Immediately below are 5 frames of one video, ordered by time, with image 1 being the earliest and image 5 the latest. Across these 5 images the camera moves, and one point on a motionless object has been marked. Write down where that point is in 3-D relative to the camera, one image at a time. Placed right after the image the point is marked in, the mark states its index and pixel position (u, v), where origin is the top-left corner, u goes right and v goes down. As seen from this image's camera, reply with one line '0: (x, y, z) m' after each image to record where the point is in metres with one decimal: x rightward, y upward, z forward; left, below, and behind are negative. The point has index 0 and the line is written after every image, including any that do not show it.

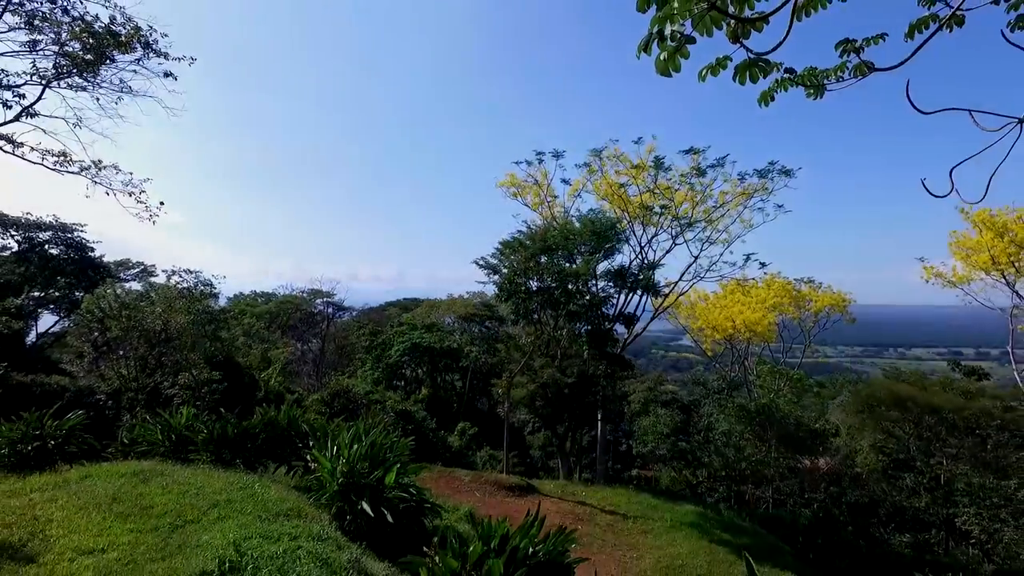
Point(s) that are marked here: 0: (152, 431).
0: (-5.3, -2.1, +8.4) m
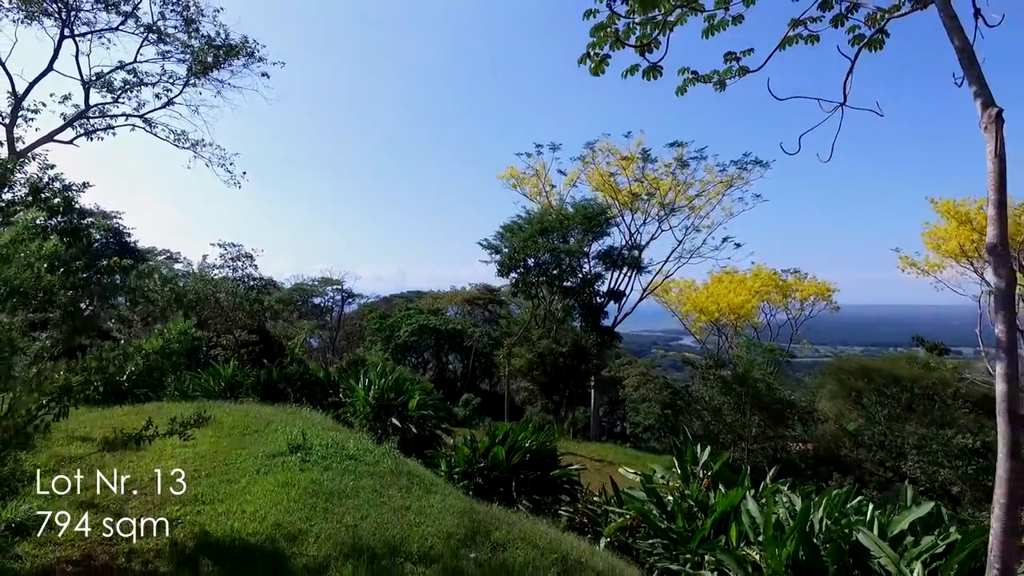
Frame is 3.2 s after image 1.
0: (-5.3, -1.6, +9.9) m
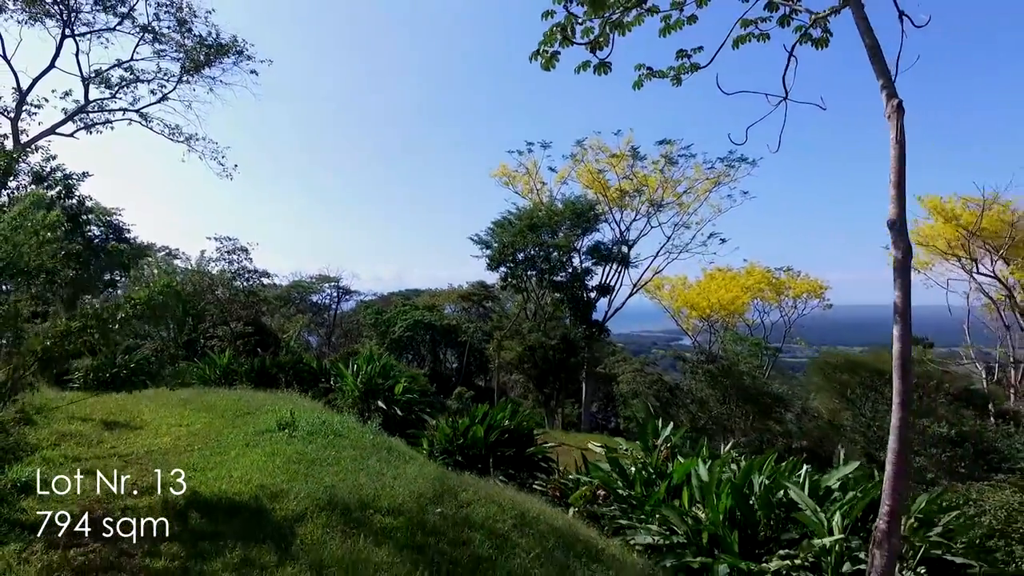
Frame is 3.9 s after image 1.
0: (-5.6, -1.4, +10.3) m
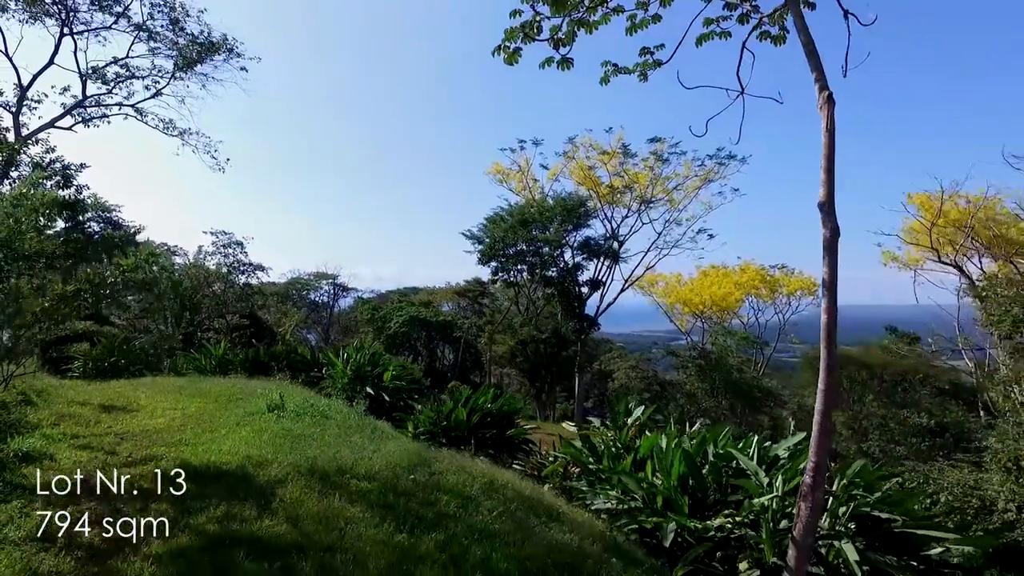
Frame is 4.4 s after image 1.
0: (-5.8, -1.3, +10.6) m
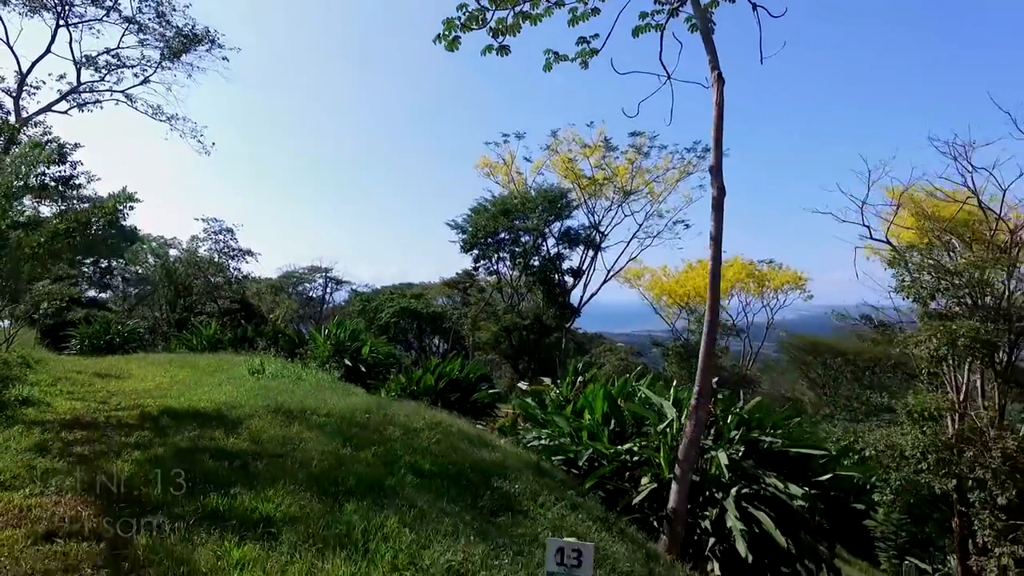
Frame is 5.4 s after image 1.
0: (-6.3, -1.0, +11.1) m
